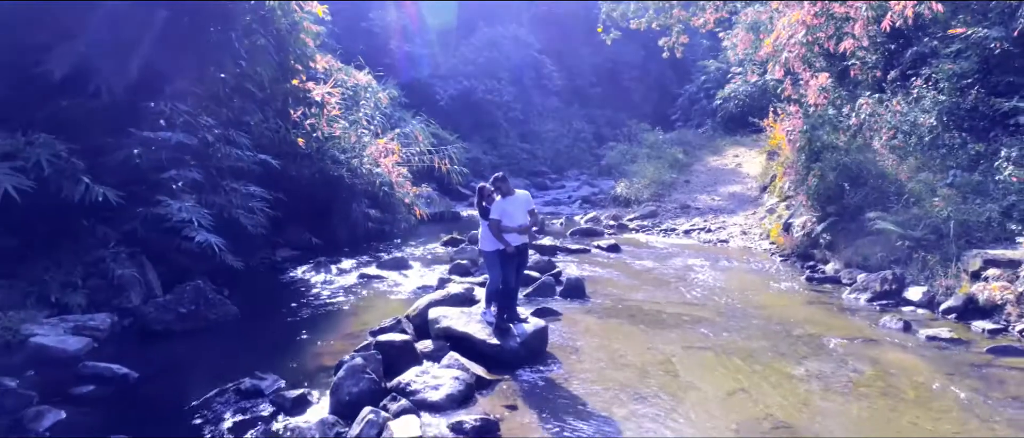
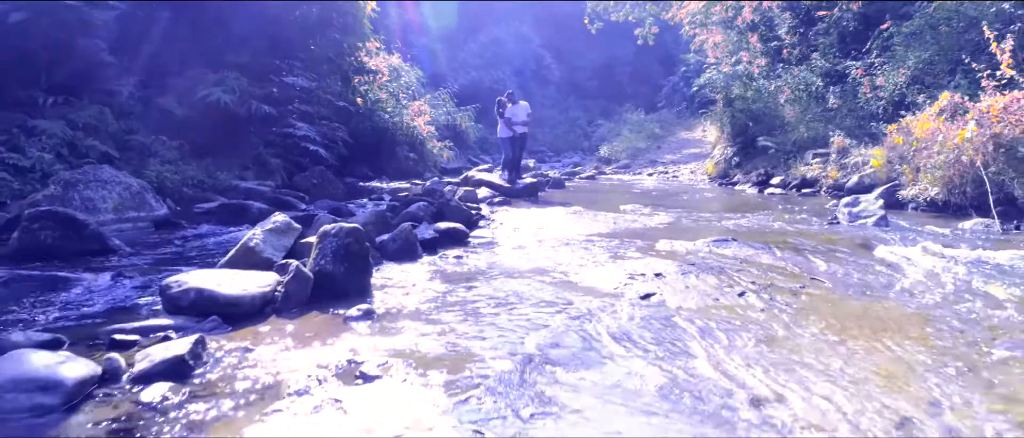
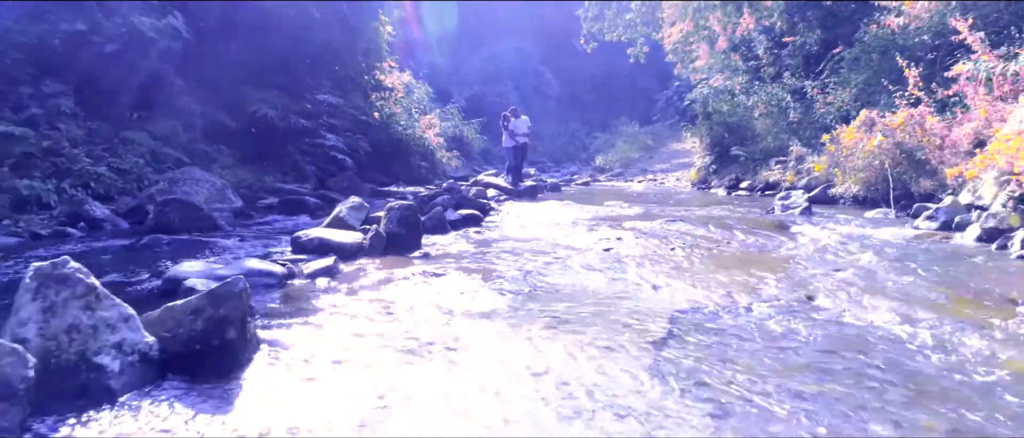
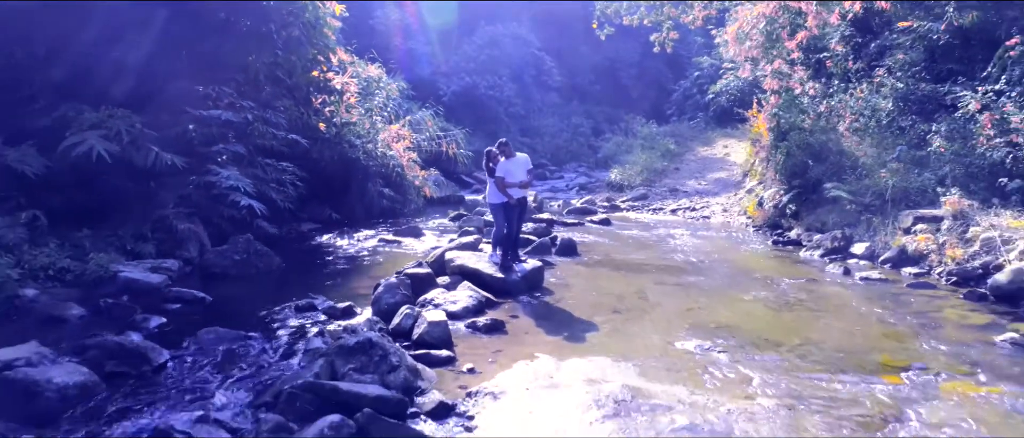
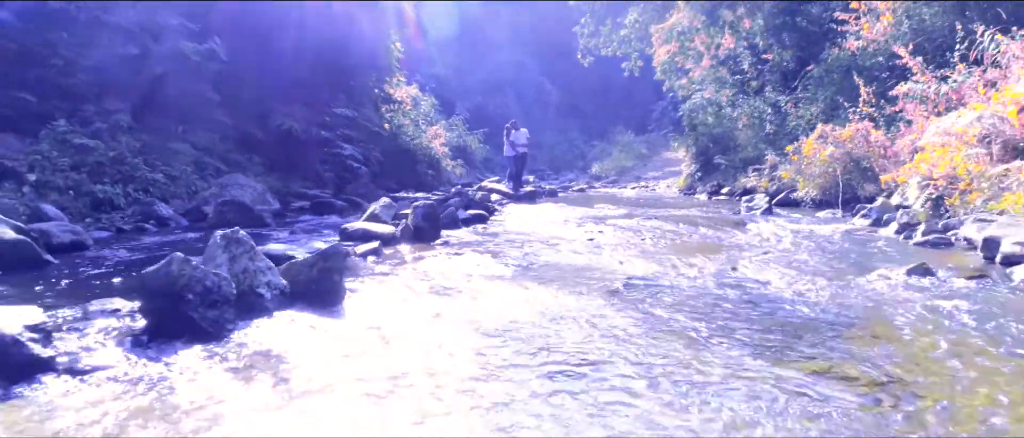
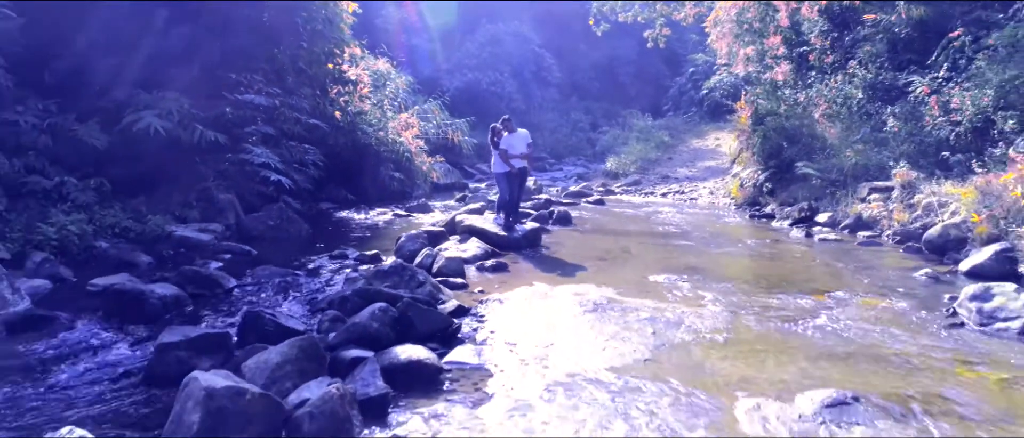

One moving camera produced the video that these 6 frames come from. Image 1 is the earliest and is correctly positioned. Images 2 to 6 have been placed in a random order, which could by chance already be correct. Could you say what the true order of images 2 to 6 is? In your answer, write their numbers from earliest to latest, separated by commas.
4, 6, 2, 3, 5
